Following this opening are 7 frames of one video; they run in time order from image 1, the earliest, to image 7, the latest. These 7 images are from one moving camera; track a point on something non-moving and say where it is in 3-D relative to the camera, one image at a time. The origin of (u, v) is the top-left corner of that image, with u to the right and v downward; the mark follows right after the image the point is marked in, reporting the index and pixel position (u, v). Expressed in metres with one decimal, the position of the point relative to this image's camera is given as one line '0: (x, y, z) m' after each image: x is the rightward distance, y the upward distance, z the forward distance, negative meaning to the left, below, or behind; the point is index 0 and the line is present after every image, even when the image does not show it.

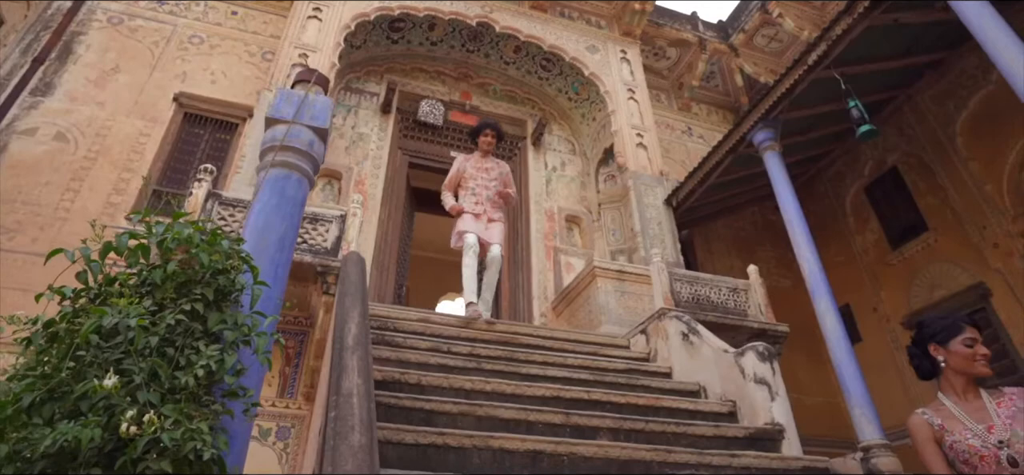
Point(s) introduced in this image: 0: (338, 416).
0: (-0.5, -0.5, +1.5) m
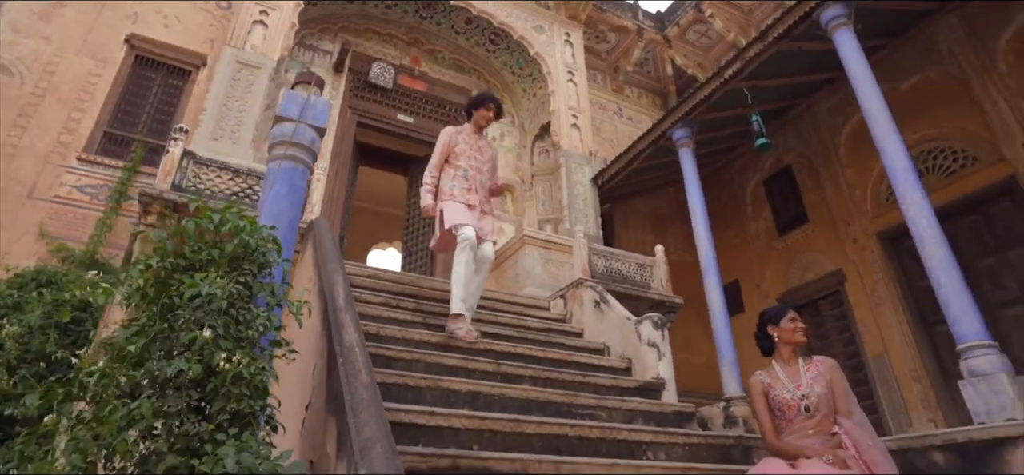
0: (-0.6, -0.5, +2.1) m
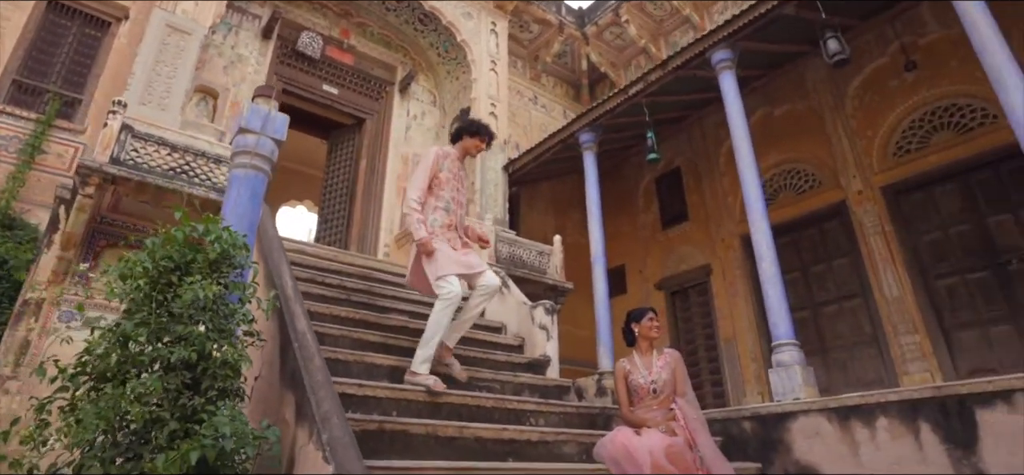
0: (-1.0, -0.5, +2.7) m
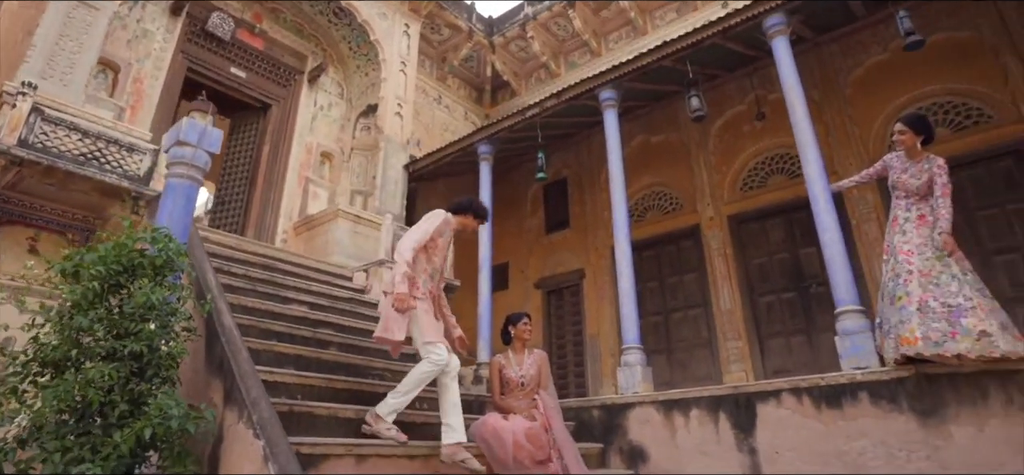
0: (-1.6, -0.6, +3.2) m
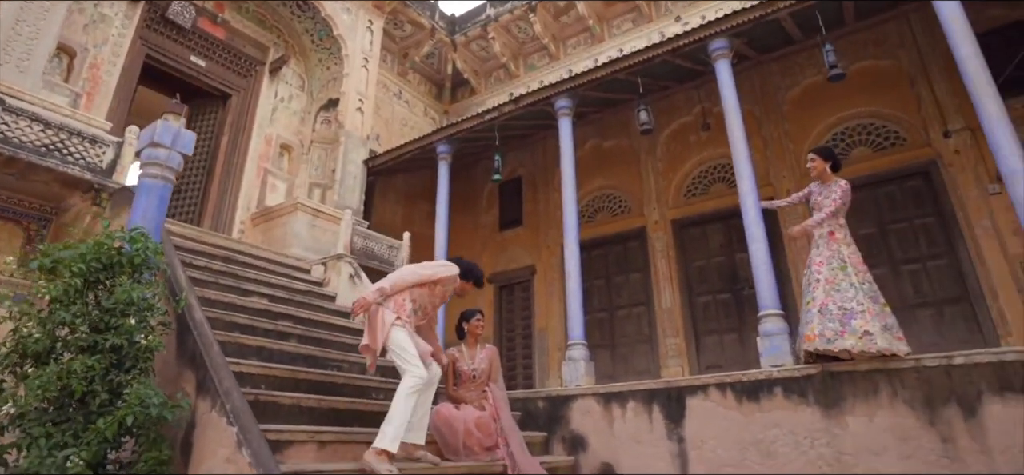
0: (-1.8, -0.6, +3.4) m
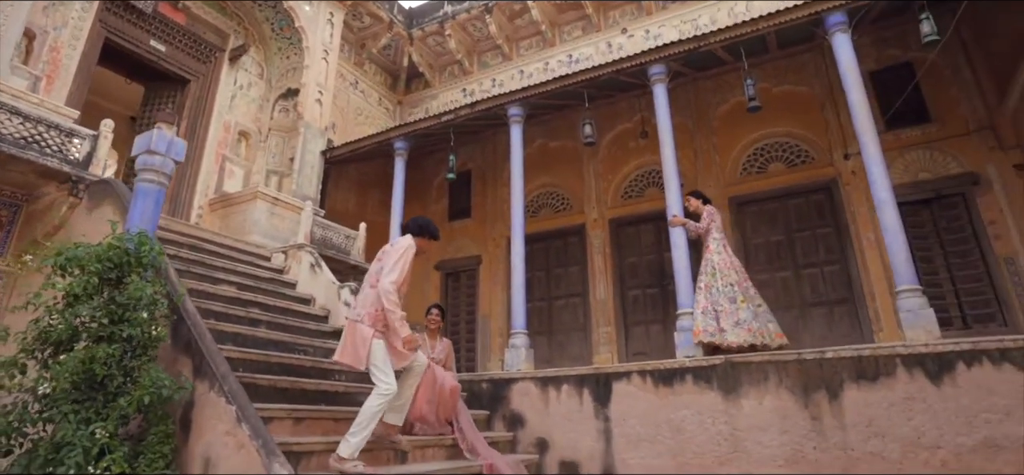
0: (-2.1, -0.6, +3.9) m
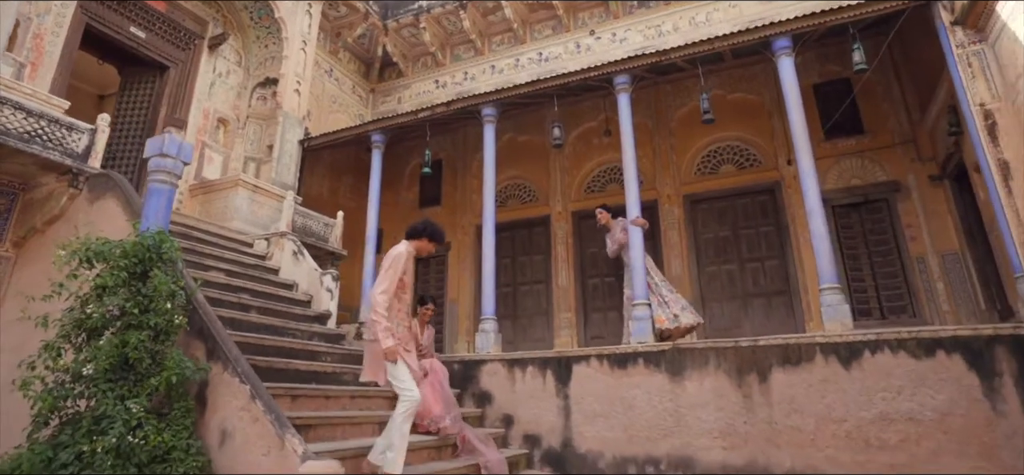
0: (-2.3, -0.6, +4.3) m
